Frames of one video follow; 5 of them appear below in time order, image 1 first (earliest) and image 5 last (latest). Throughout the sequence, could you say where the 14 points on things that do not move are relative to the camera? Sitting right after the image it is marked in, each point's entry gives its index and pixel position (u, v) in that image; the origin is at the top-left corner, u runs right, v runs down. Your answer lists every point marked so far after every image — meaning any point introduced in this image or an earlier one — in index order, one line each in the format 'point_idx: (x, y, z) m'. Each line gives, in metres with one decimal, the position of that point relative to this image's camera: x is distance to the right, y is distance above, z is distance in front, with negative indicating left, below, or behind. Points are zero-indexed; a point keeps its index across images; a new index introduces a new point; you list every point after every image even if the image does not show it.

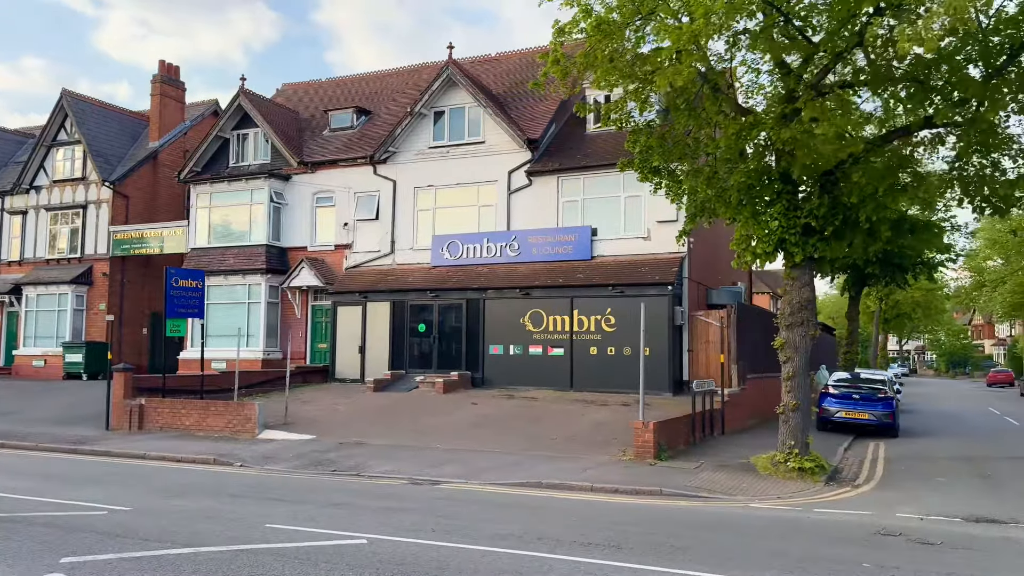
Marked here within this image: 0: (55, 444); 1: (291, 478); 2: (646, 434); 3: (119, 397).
0: (-8.6, -2.9, +15.4) m
1: (-3.2, -2.8, +12.0) m
2: (+2.2, -2.4, +13.1) m
3: (-8.6, -2.4, +17.8) m
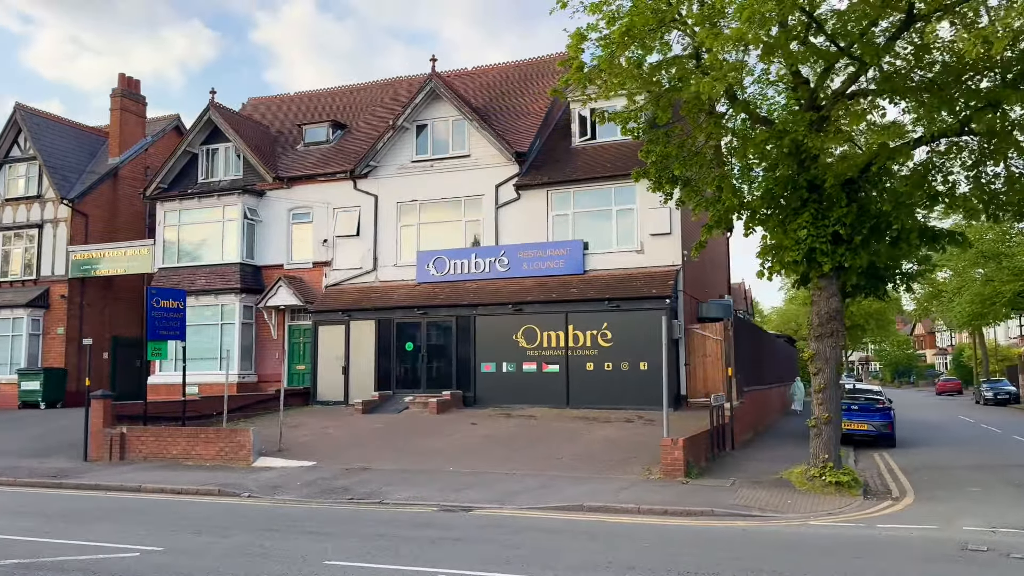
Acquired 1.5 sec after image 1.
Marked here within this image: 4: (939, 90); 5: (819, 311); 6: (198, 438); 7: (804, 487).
0: (-8.3, -3.3, +14.3) m
1: (-2.8, -3.0, +11.3) m
2: (+2.5, -2.5, +12.7) m
3: (-8.5, -2.8, +16.7) m
4: (+6.3, +2.9, +12.0) m
5: (+4.8, -0.4, +12.8) m
6: (-6.1, -2.9, +16.0) m
7: (+4.3, -2.9, +12.0) m
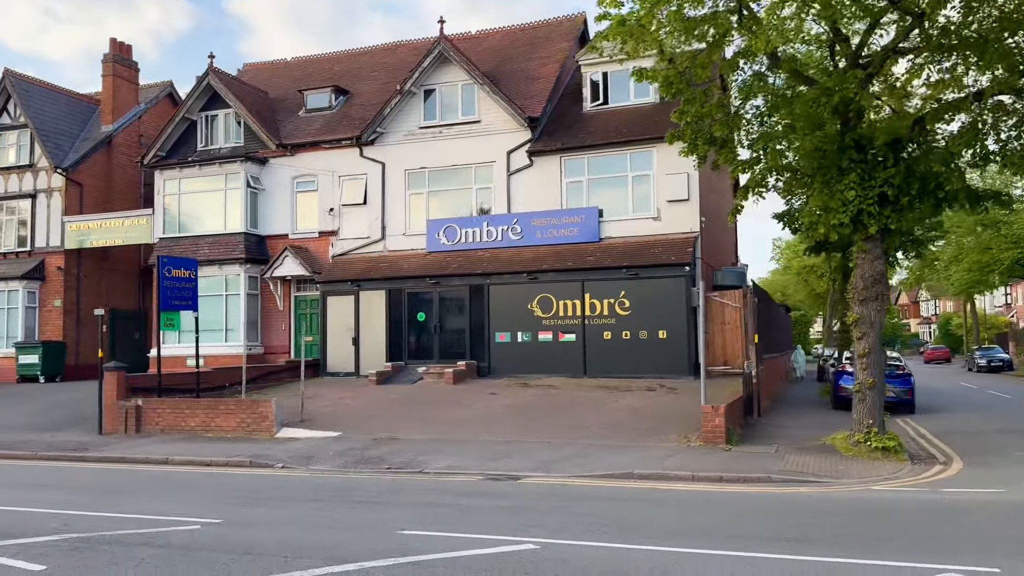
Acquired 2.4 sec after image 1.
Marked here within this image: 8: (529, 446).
0: (-7.8, -2.8, +13.9) m
1: (-2.1, -2.5, +11.0) m
2: (+3.1, -2.0, +12.4) m
3: (-8.0, -2.2, +16.3) m
4: (+6.8, +3.5, +11.7) m
5: (+5.4, +0.2, +12.5) m
6: (-5.6, -2.3, +15.6) m
7: (+4.9, -2.4, +11.9) m
8: (+0.3, -2.5, +12.9) m
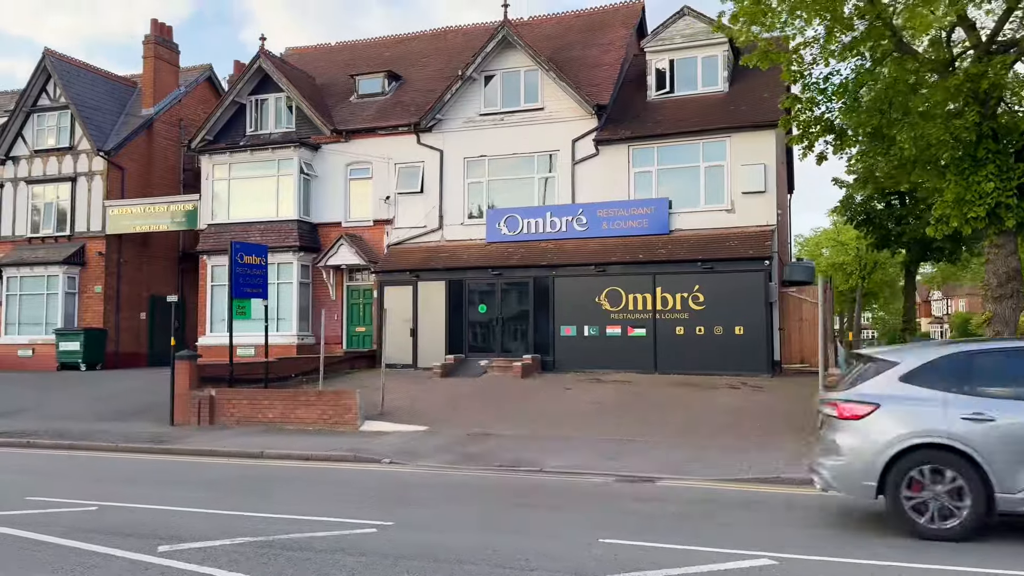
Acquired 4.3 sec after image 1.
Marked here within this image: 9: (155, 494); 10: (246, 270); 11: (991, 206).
0: (-6.1, -2.5, +13.3) m
1: (-0.5, -2.4, +10.4) m
2: (+4.8, -1.9, +11.9) m
3: (-6.3, -1.9, +15.7) m
4: (+8.6, +3.5, +11.1) m
5: (+7.1, +0.2, +11.9) m
6: (-3.9, -2.1, +15.0) m
7: (+6.6, -2.3, +11.3) m
8: (+1.9, -2.4, +12.3) m
9: (-3.8, -2.2, +8.8) m
10: (-5.5, +0.4, +16.8) m
11: (+6.7, +1.1, +11.5) m
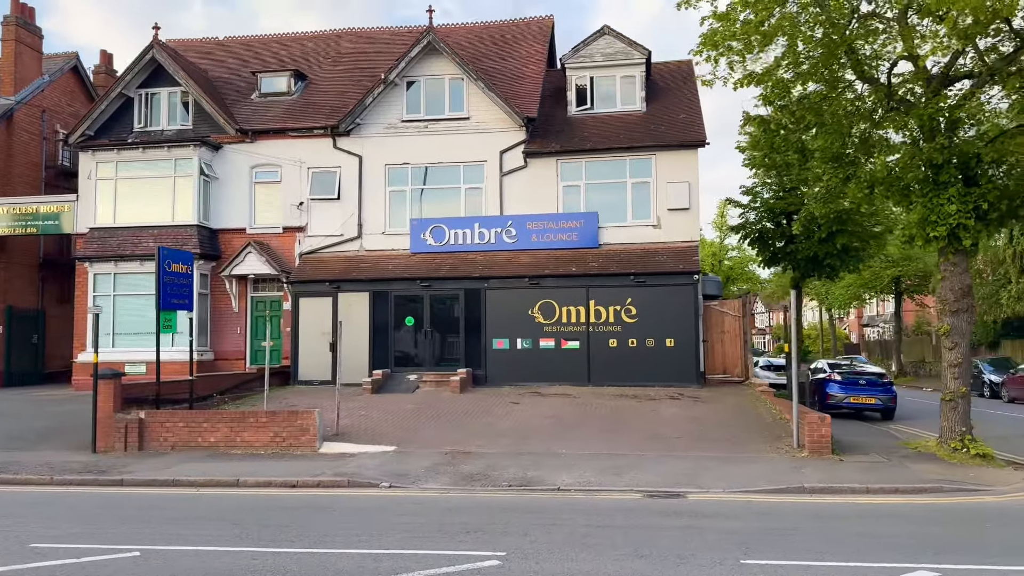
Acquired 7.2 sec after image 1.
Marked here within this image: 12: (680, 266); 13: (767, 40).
0: (-6.3, -2.7, +11.6) m
1: (-0.2, -2.5, +9.9) m
2: (+4.7, -2.1, +12.4) m
3: (-6.9, -2.1, +14.0) m
4: (+8.6, +3.3, +12.4) m
5: (+7.0, 0.0, +12.9) m
6: (-4.5, -2.3, +13.8) m
7: (+6.6, -2.6, +12.2) m
8: (+1.8, -2.6, +12.3) m
9: (-3.2, -2.3, +7.7) m
10: (-6.3, +0.2, +15.3) m
11: (+6.7, +0.9, +12.4) m
12: (+4.1, +0.5, +19.8) m
13: (+4.3, +4.2, +13.8) m
